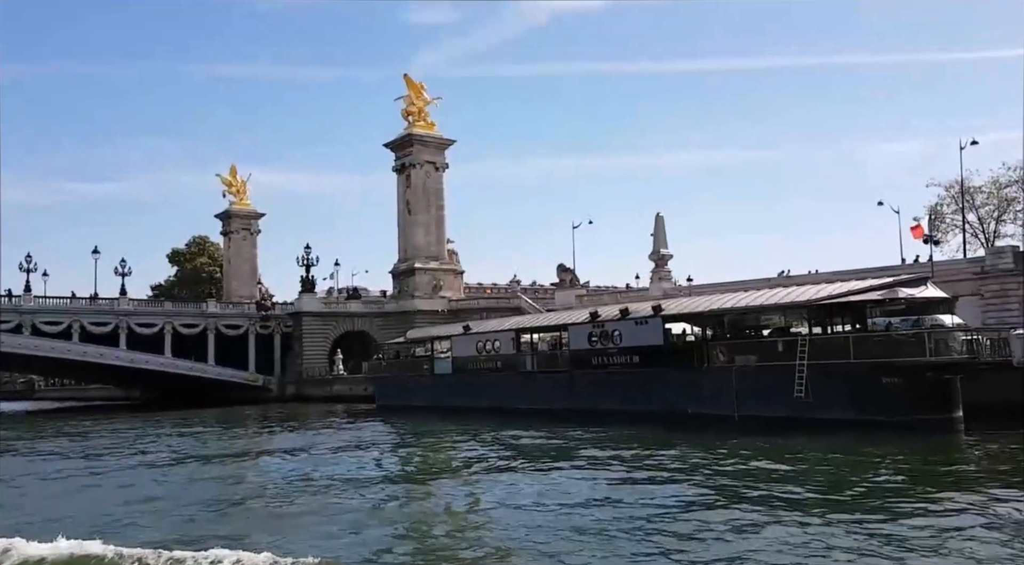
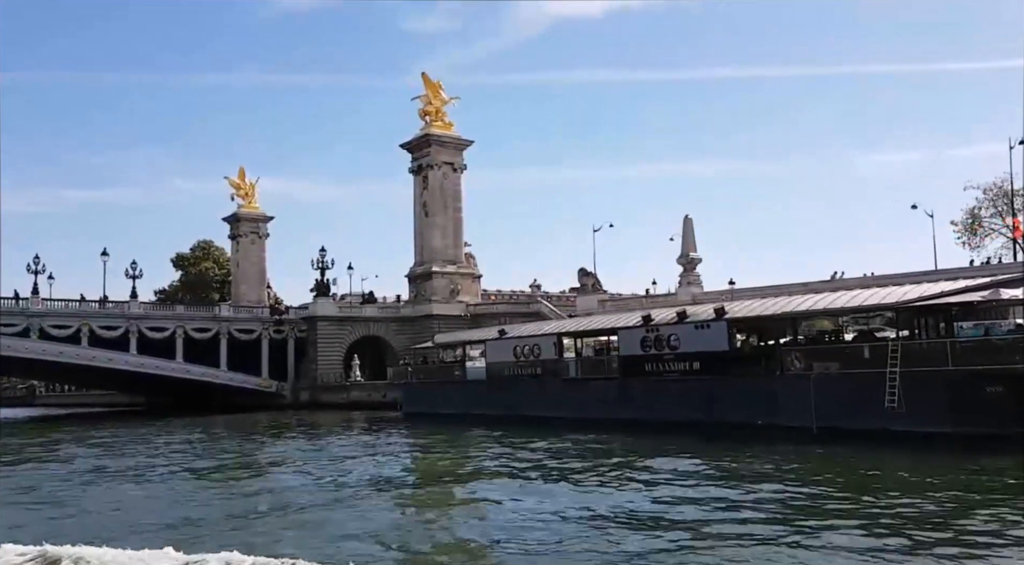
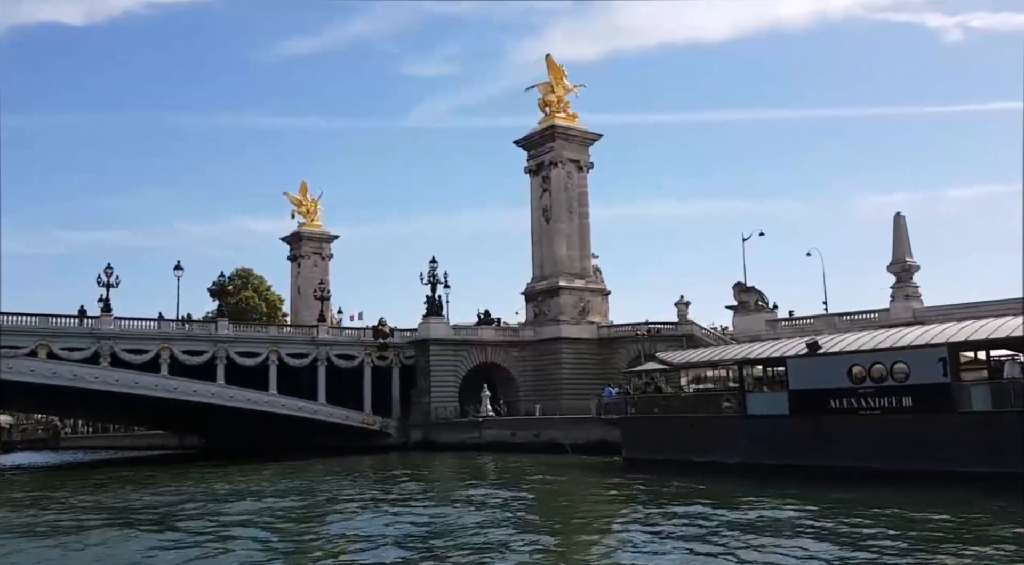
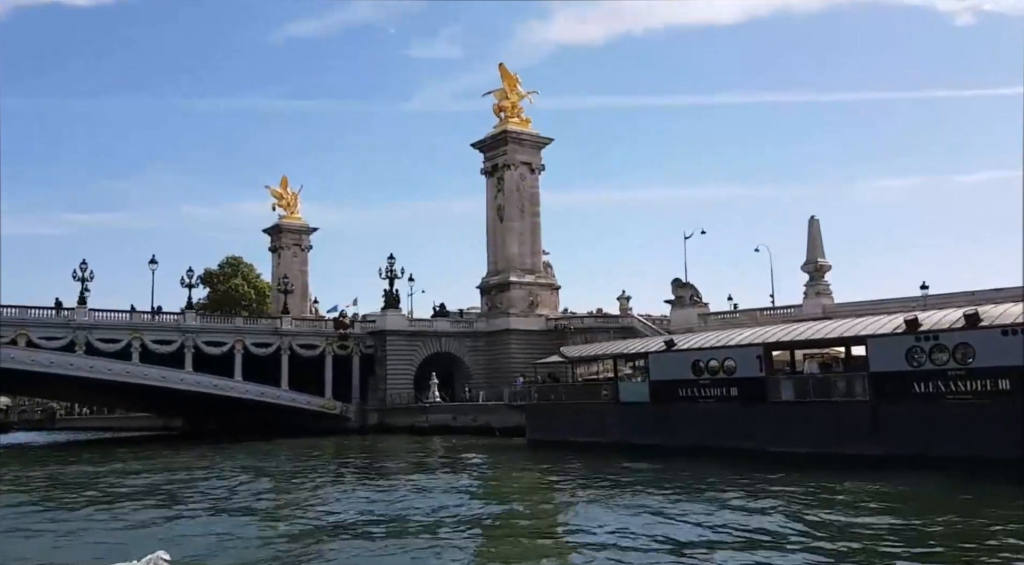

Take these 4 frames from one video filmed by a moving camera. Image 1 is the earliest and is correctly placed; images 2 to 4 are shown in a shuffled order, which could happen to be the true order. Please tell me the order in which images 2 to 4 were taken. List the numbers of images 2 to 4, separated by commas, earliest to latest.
2, 4, 3
